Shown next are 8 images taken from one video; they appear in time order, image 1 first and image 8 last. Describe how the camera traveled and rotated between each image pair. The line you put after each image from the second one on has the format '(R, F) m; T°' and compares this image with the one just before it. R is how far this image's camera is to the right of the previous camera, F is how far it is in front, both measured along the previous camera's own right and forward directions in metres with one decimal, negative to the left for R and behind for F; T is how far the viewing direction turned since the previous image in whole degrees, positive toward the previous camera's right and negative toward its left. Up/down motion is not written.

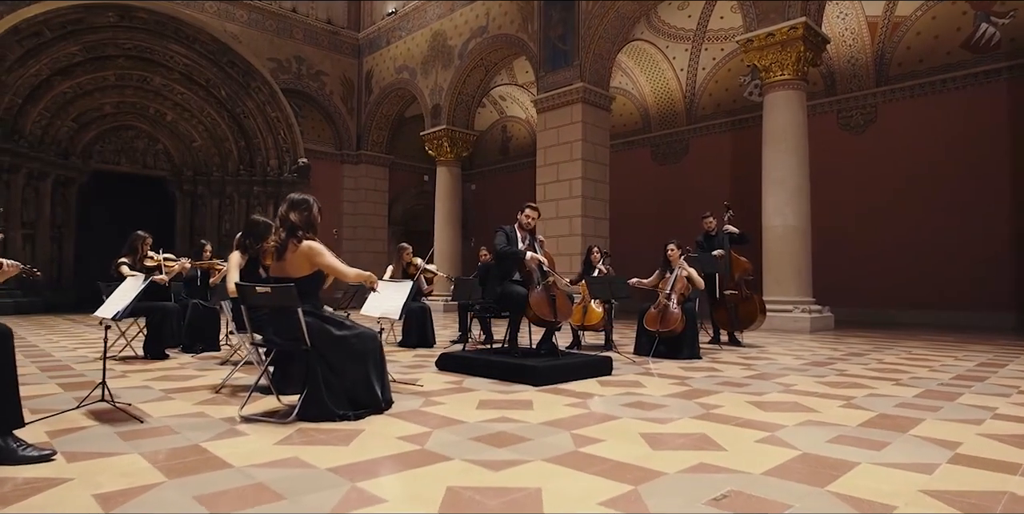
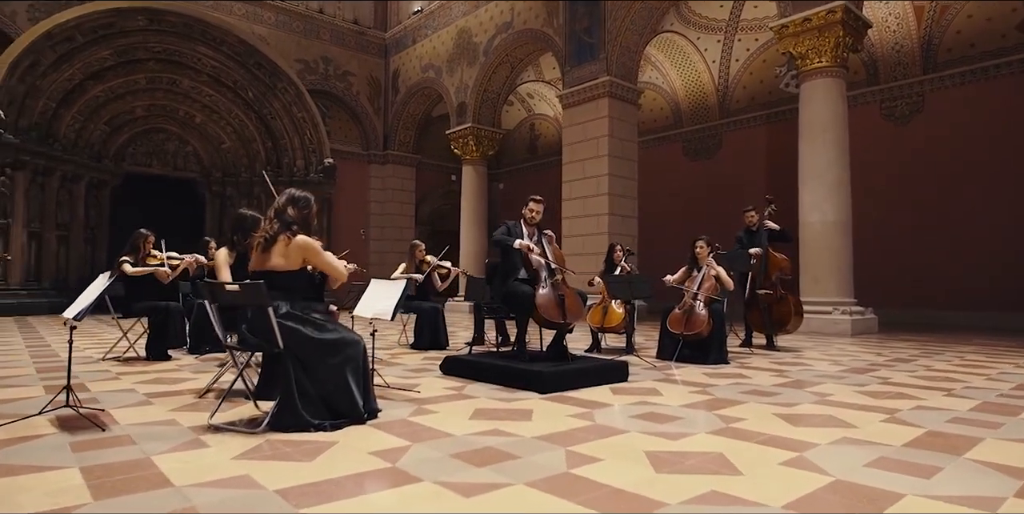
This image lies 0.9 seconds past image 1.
(+0.2, +0.4) m; -3°
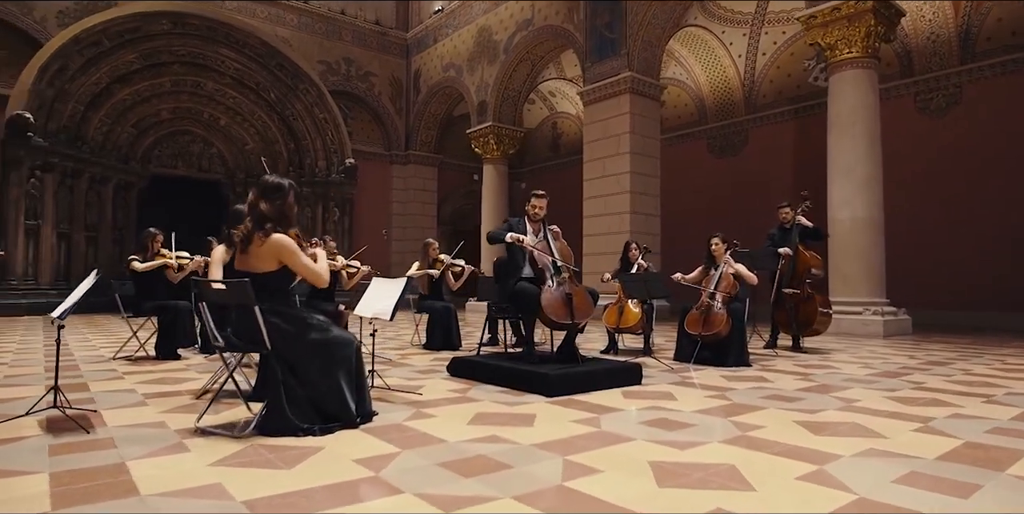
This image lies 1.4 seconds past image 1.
(+0.2, +0.2) m; -2°
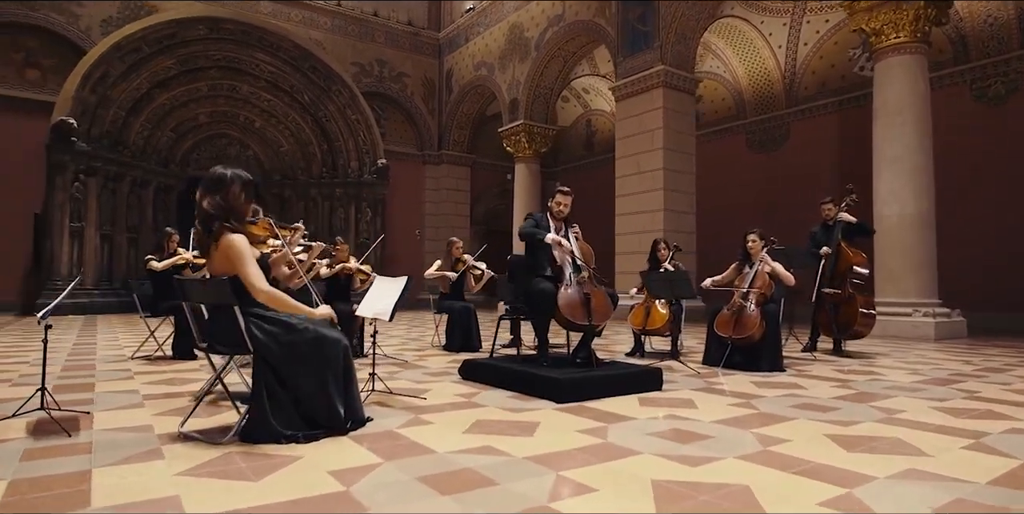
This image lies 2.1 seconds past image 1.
(+0.2, +0.3) m; -4°
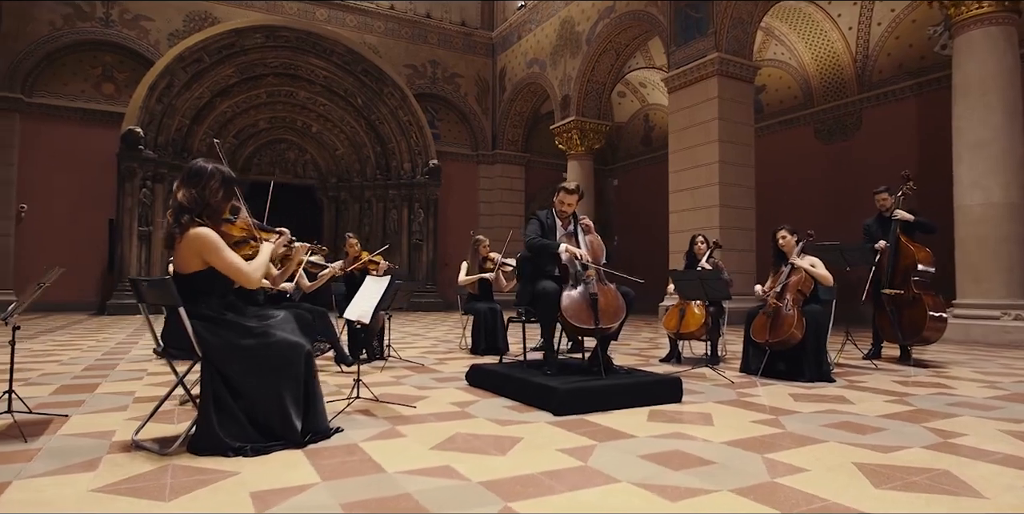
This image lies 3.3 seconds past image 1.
(+0.5, +0.4) m; -6°
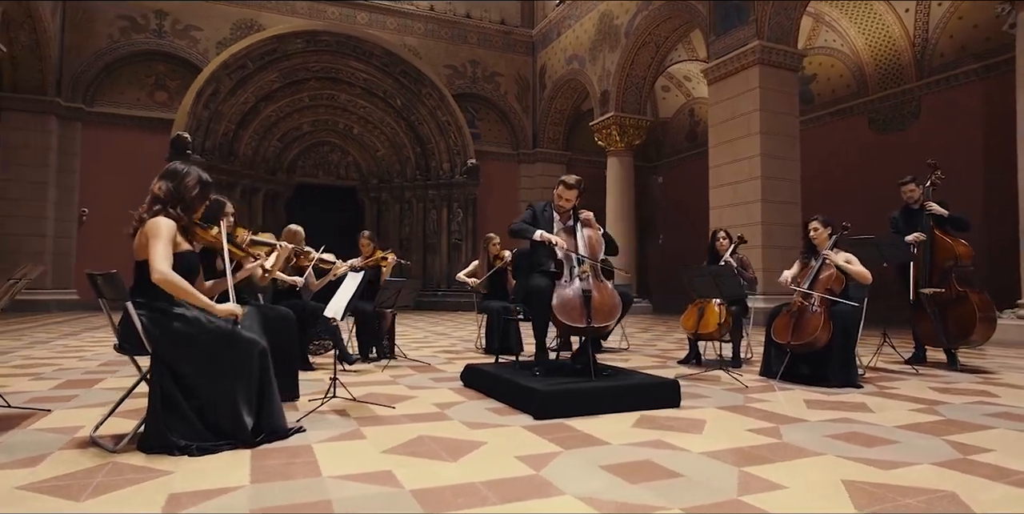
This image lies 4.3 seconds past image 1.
(+0.5, +0.2) m; -5°
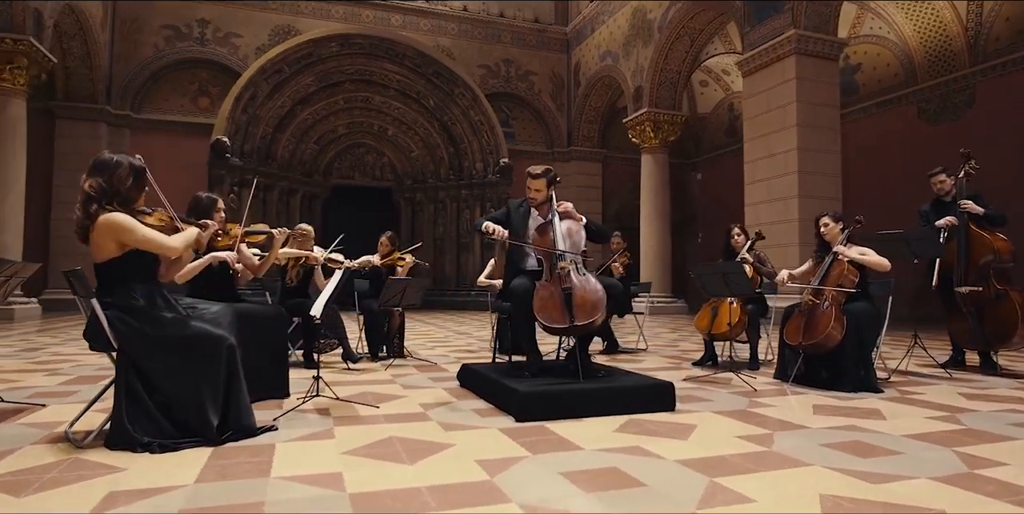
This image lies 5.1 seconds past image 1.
(+0.4, +0.1) m; -4°
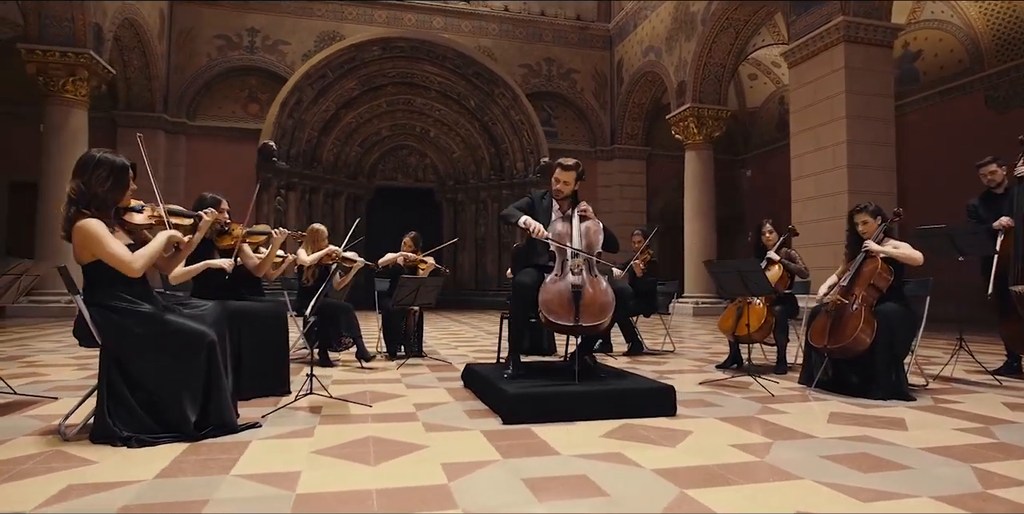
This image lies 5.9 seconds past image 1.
(+0.4, +0.1) m; -5°
